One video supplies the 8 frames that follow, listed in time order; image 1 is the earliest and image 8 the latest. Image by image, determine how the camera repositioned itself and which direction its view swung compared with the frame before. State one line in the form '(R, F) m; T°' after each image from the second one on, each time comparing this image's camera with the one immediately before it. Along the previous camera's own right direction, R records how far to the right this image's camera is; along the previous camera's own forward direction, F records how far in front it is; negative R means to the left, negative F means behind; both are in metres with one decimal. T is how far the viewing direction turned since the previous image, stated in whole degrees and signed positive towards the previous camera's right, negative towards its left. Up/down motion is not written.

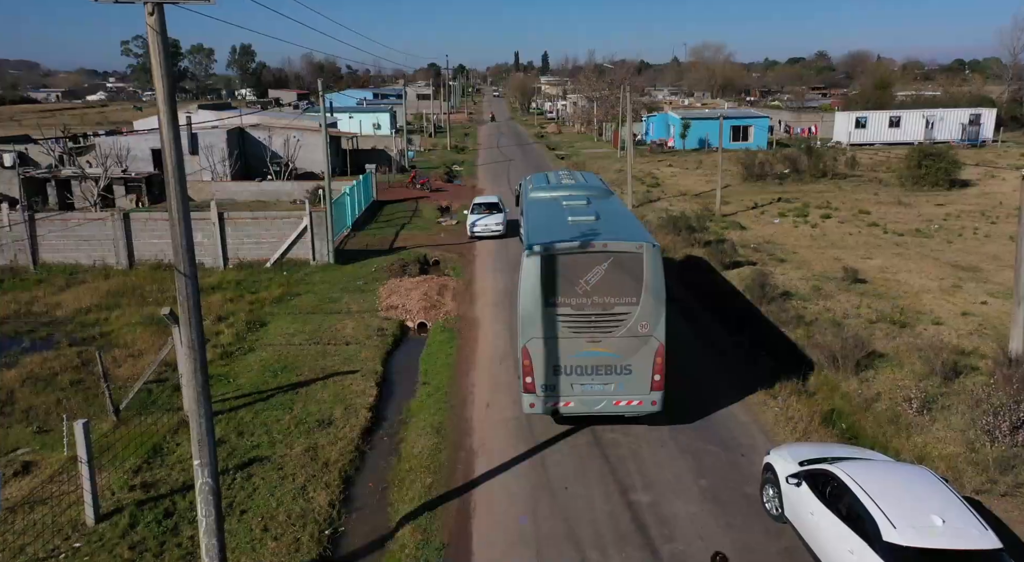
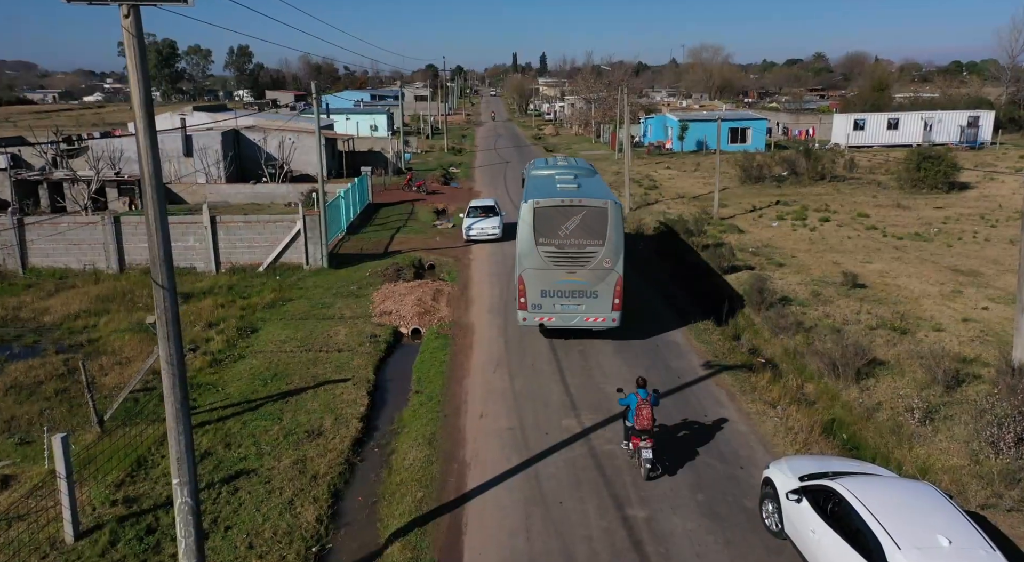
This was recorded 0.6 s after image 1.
(+0.1, +0.3) m; 0°
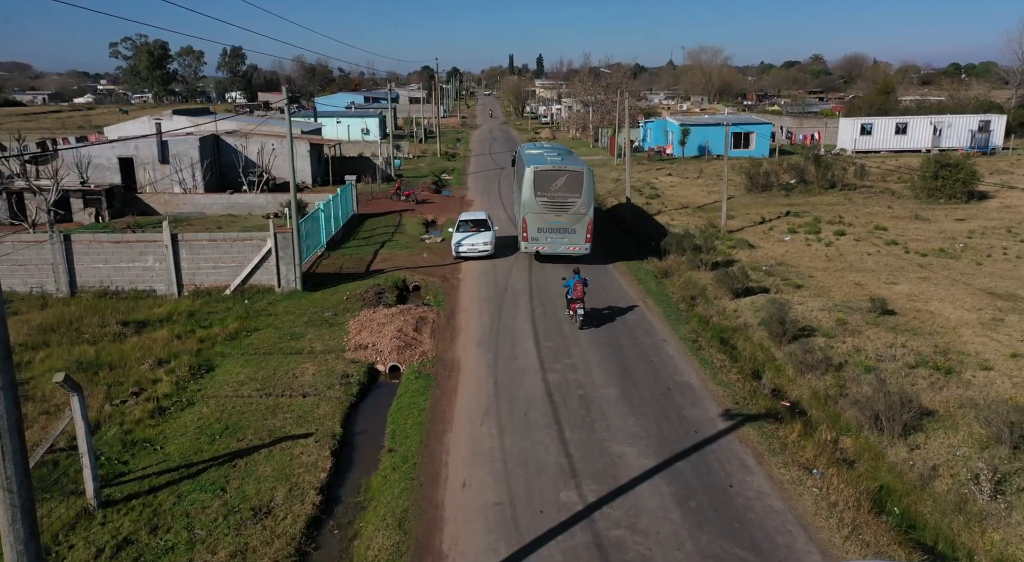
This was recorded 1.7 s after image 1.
(+0.1, +2.2) m; 0°
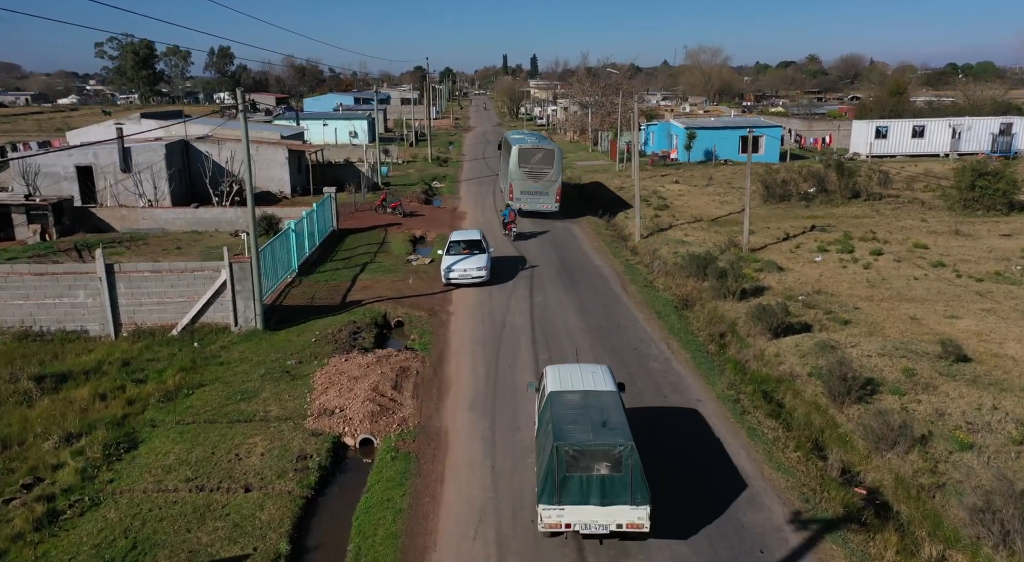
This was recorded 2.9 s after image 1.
(-0.1, +3.4) m; 0°
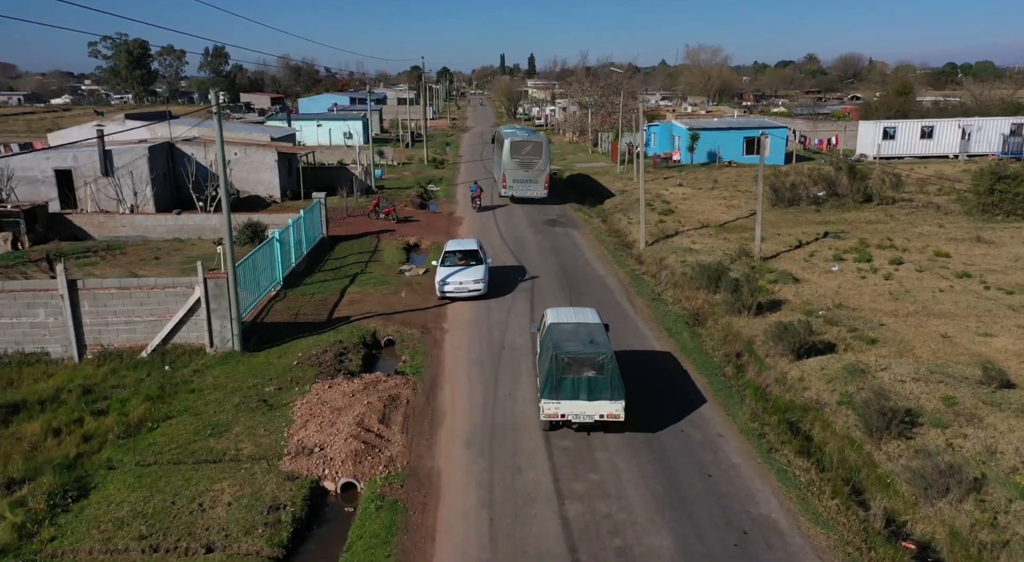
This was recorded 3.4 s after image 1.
(0.0, +1.5) m; 0°
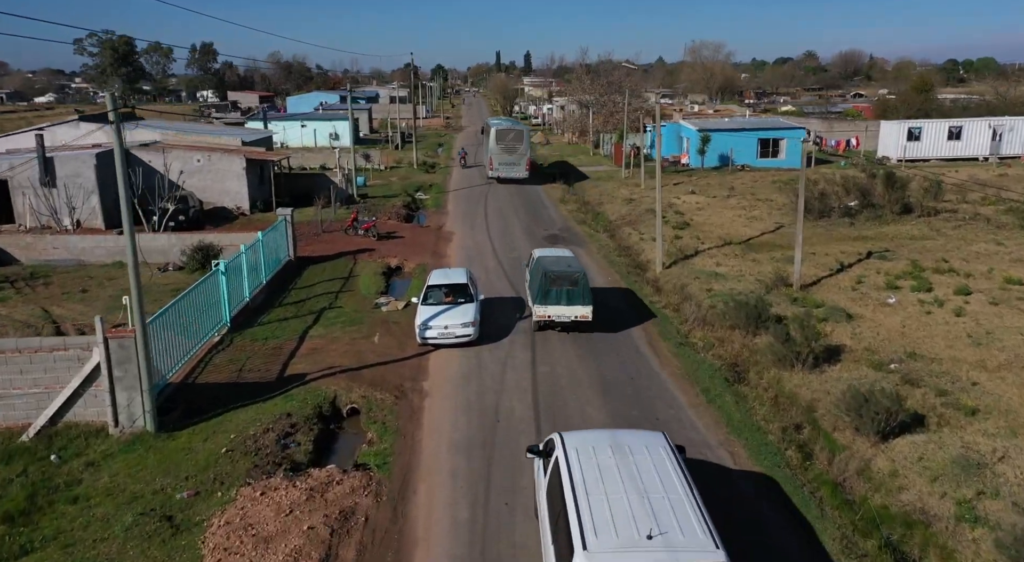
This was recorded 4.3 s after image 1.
(0.0, +4.0) m; 0°
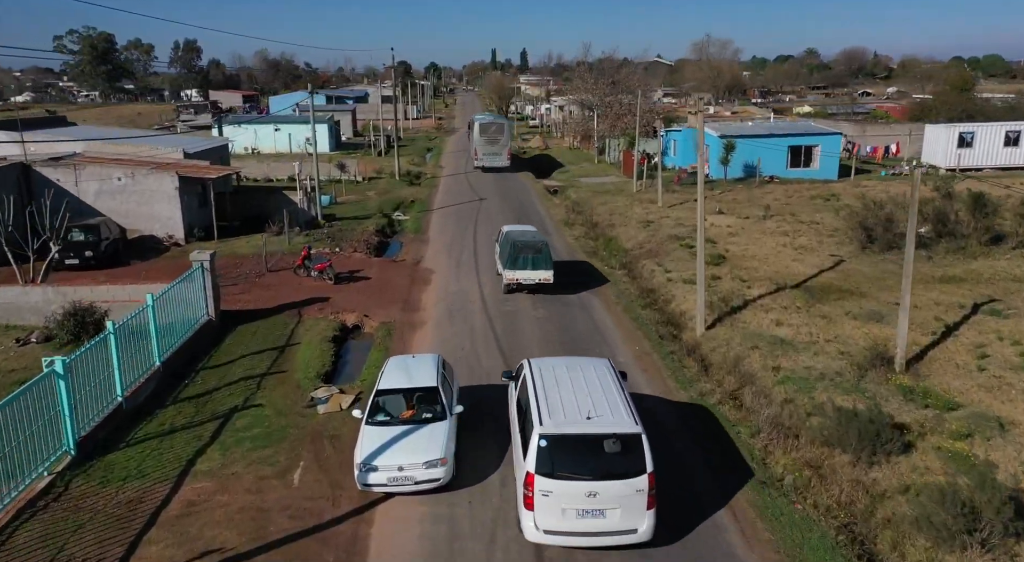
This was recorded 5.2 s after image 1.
(+0.1, +6.4) m; 0°
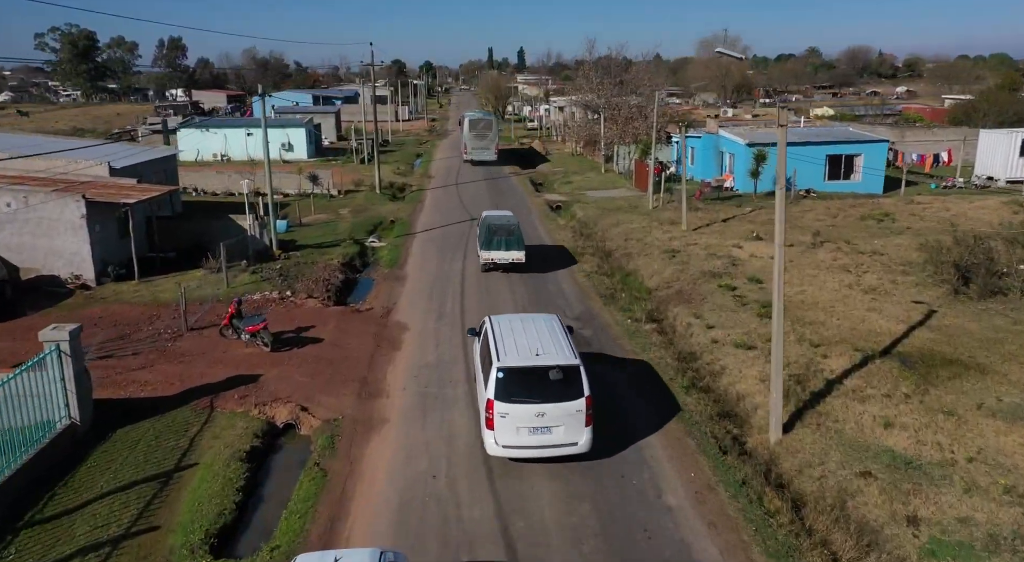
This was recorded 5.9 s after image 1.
(0.0, +5.9) m; 0°
